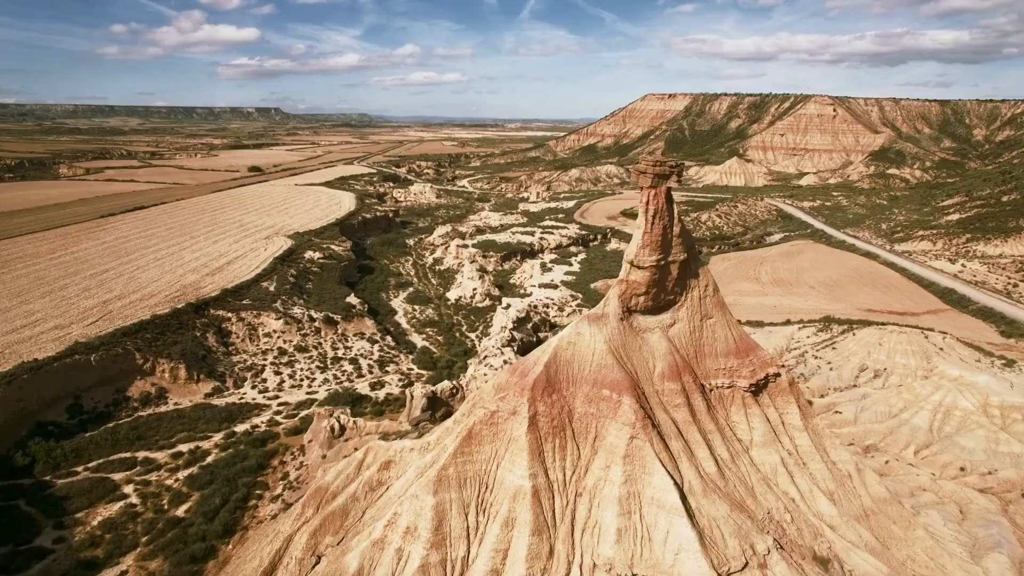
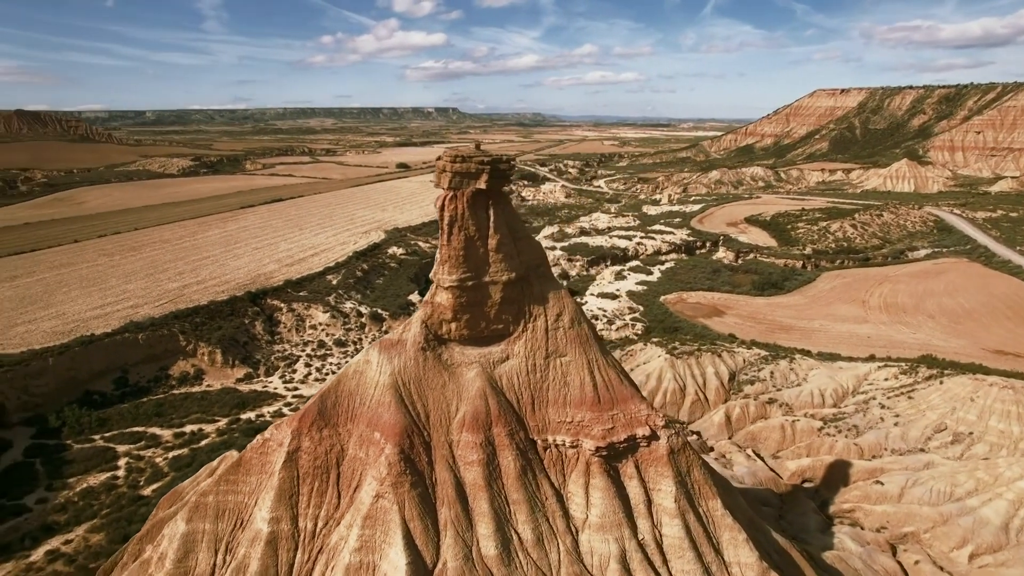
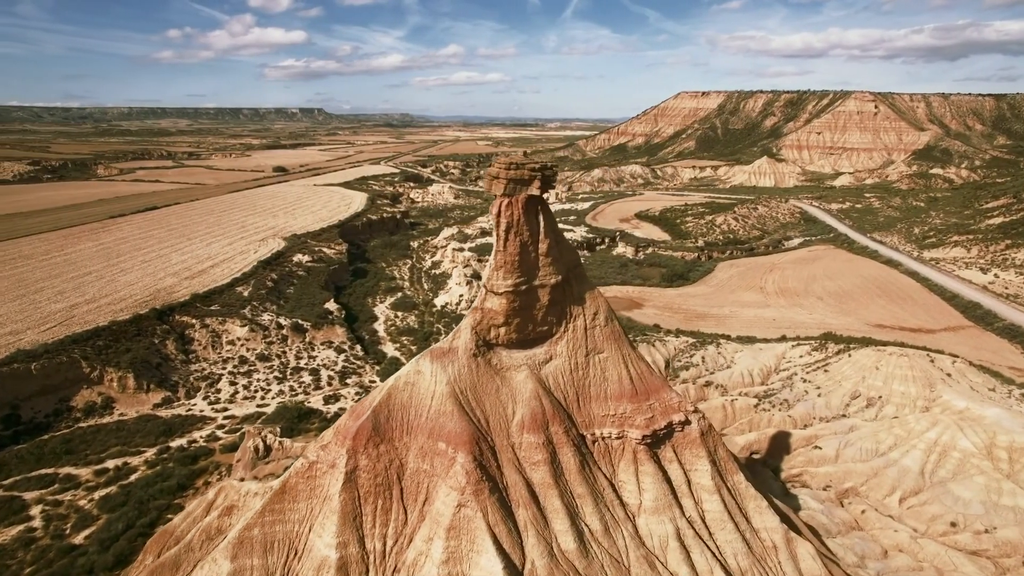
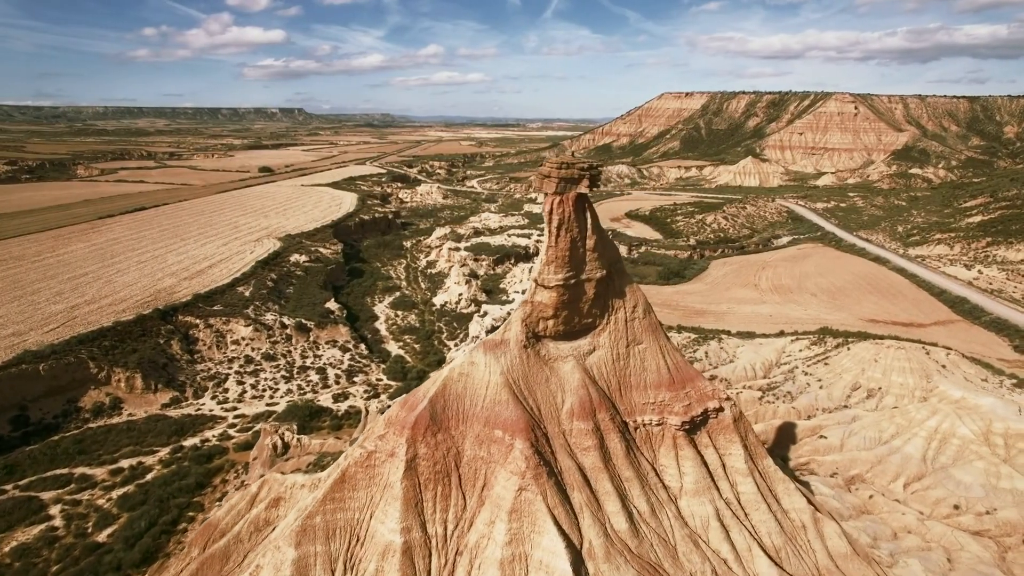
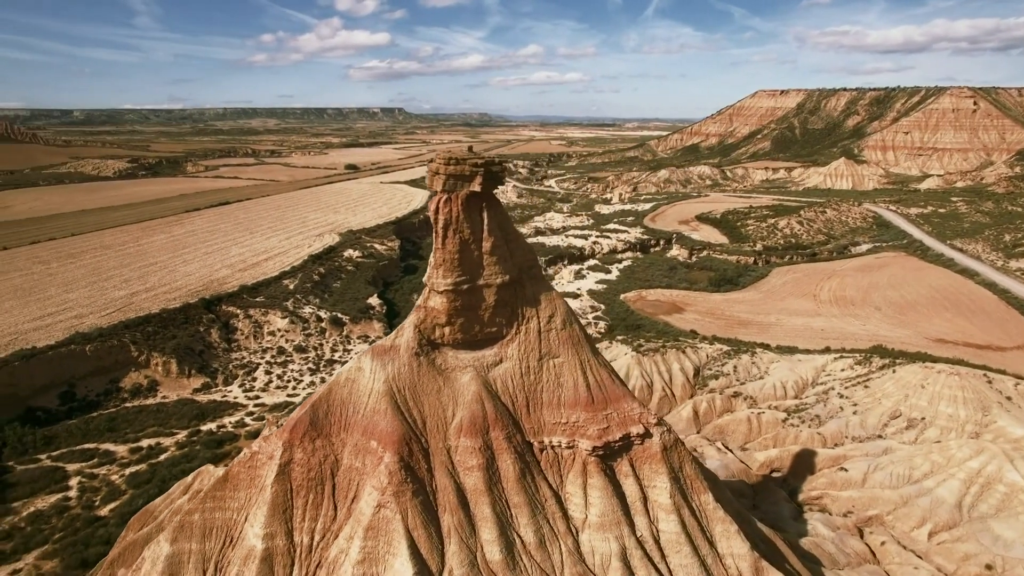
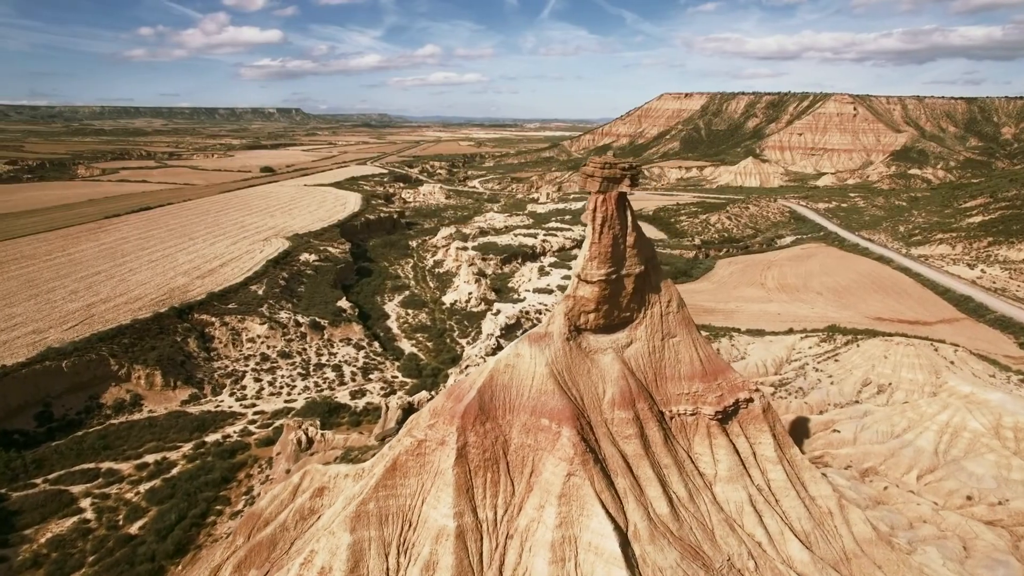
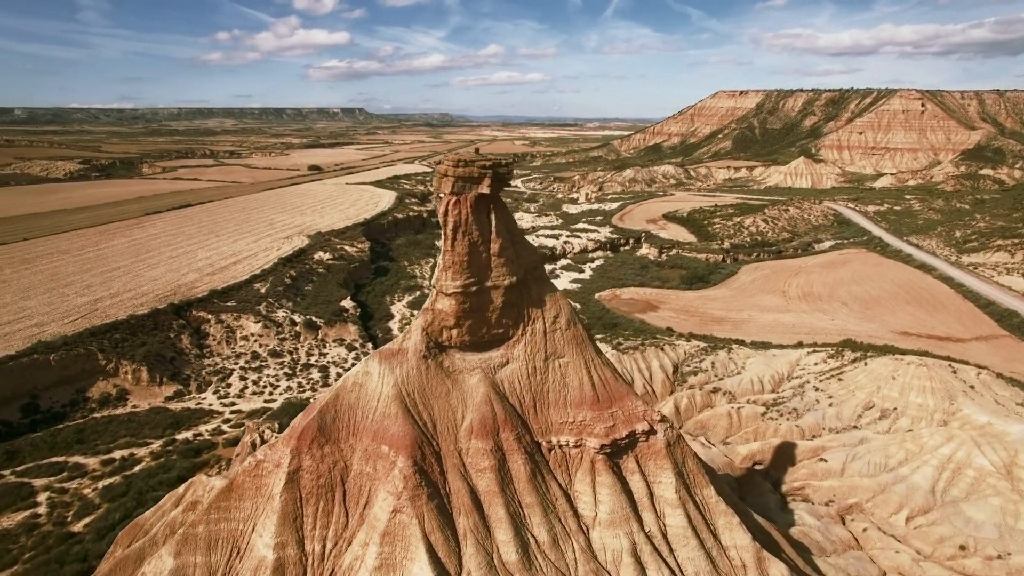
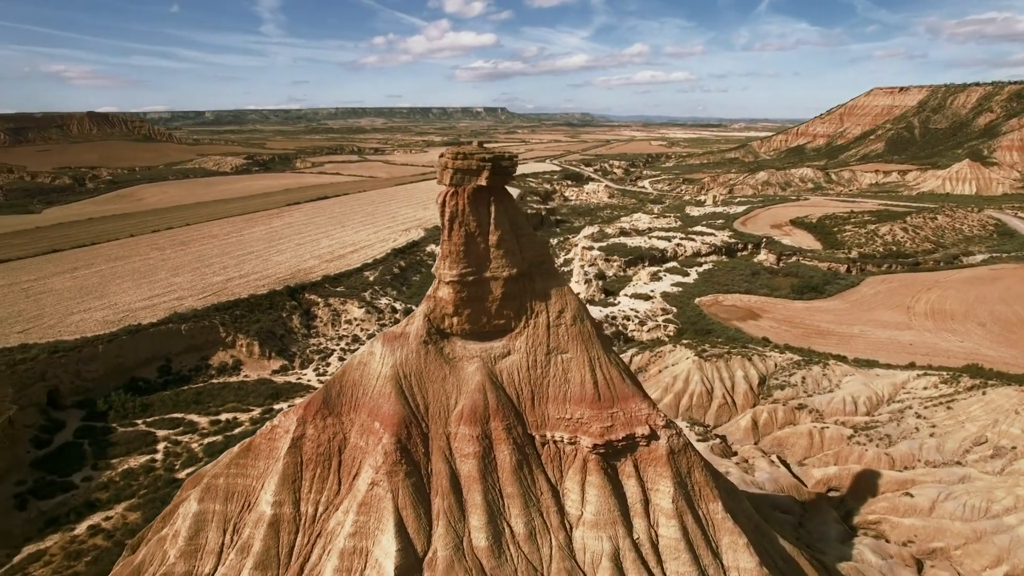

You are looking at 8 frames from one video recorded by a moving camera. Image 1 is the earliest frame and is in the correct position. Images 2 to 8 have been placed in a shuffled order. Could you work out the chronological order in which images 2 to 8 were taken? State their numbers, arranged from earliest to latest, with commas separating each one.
6, 4, 3, 7, 5, 2, 8
